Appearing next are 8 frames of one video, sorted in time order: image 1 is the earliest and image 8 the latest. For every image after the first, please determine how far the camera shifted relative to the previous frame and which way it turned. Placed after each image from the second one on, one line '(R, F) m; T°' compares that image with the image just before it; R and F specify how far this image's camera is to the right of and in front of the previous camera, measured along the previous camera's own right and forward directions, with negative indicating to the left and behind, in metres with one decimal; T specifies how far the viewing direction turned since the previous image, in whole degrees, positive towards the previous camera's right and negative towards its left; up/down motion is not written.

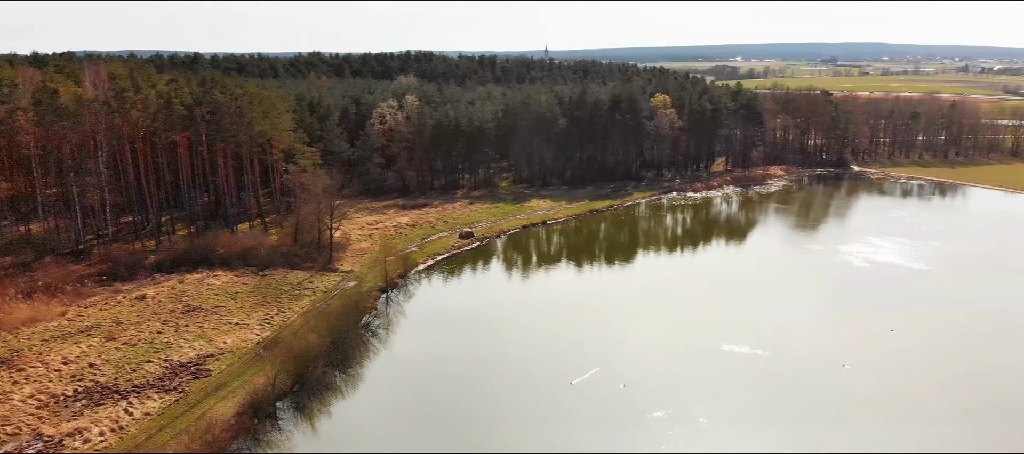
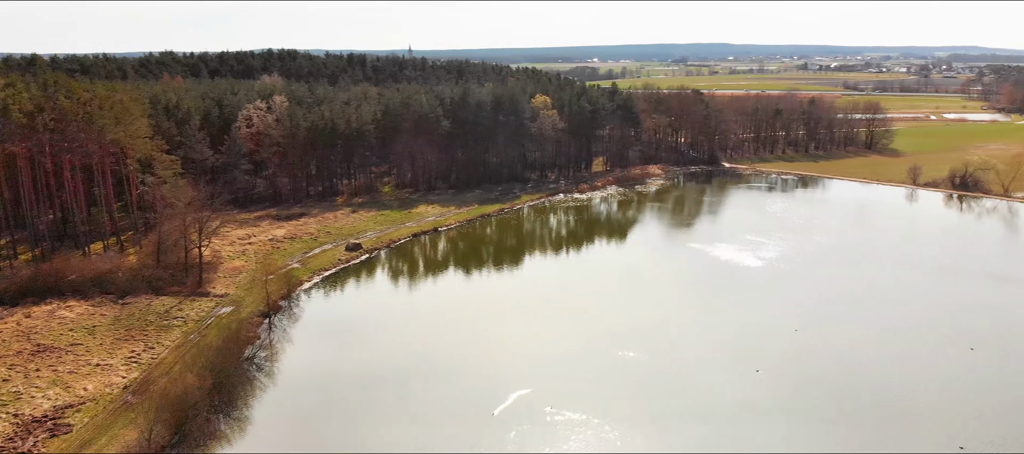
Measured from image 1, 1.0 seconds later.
(-0.7, +1.6) m; +8°
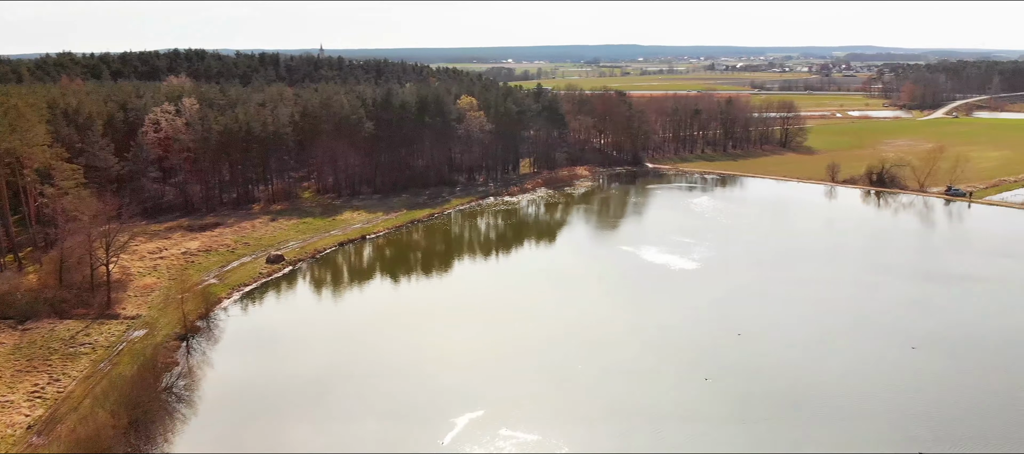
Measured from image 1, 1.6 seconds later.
(-0.5, +1.1) m; +5°
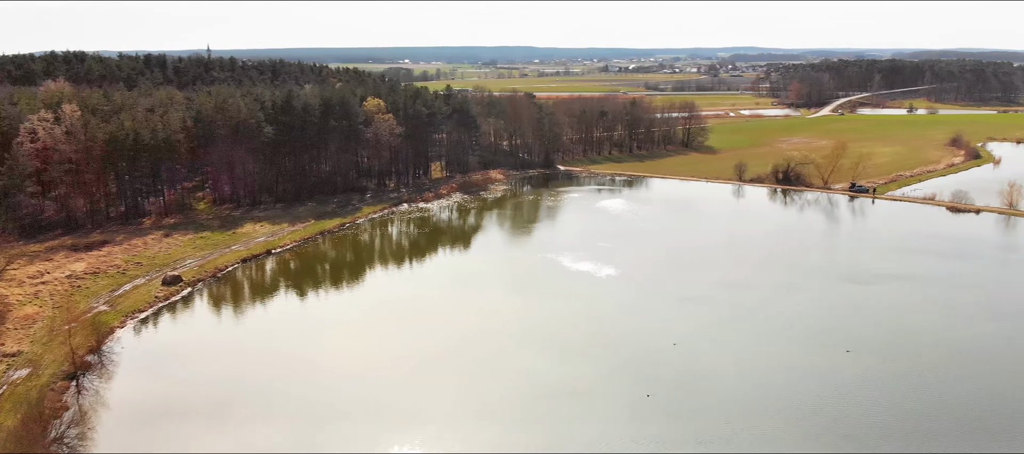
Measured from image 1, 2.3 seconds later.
(-0.6, +1.4) m; +6°
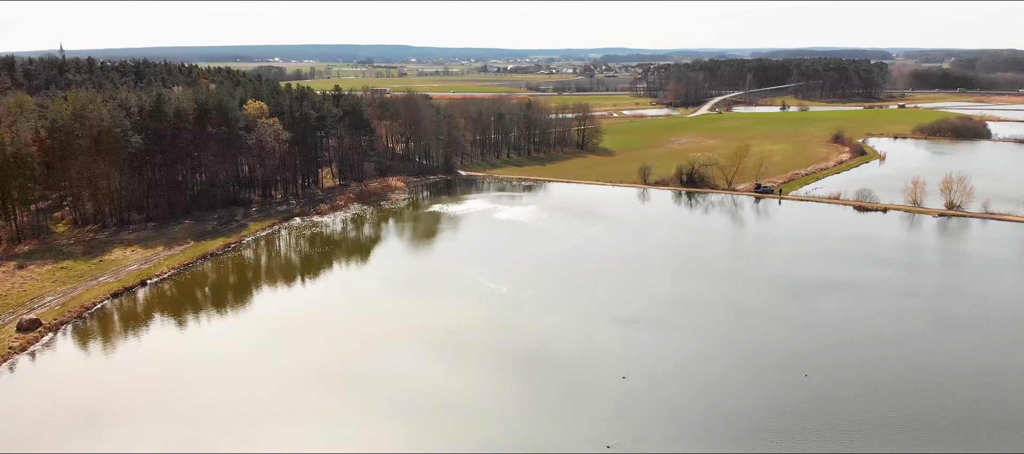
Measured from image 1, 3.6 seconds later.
(-1.0, +2.7) m; +8°
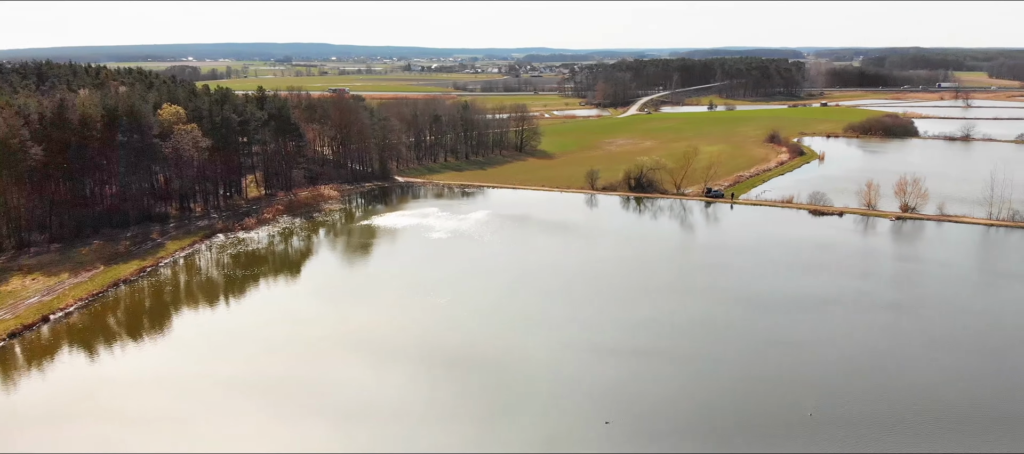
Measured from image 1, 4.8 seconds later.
(-0.8, +2.5) m; +5°
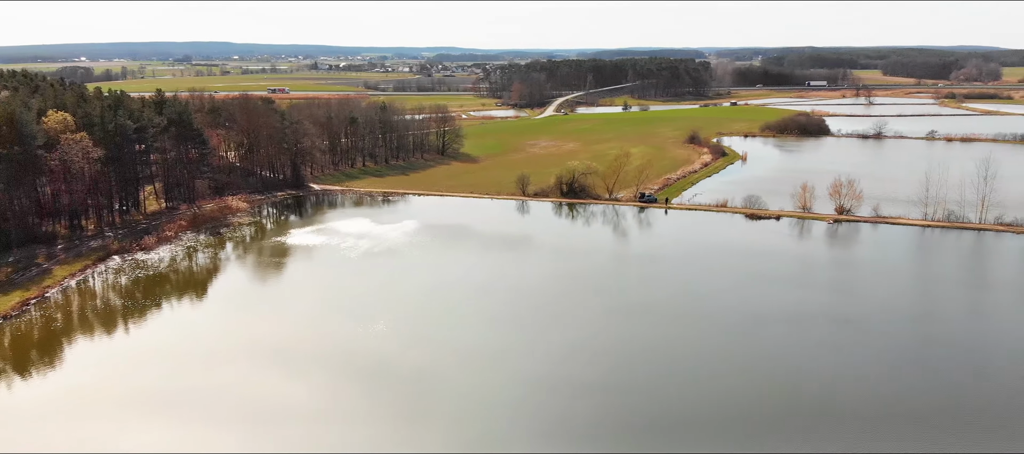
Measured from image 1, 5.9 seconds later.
(-0.7, +2.3) m; +5°
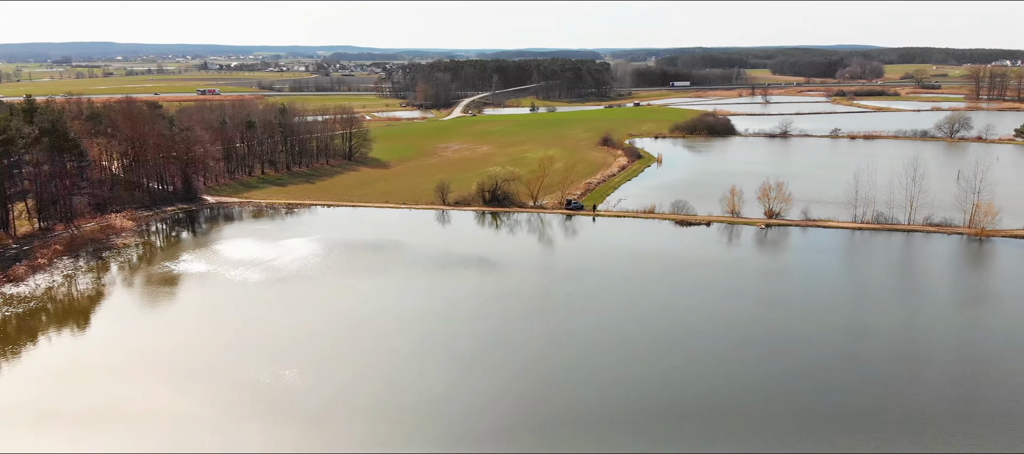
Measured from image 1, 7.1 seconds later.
(-0.8, +2.5) m; +6°
